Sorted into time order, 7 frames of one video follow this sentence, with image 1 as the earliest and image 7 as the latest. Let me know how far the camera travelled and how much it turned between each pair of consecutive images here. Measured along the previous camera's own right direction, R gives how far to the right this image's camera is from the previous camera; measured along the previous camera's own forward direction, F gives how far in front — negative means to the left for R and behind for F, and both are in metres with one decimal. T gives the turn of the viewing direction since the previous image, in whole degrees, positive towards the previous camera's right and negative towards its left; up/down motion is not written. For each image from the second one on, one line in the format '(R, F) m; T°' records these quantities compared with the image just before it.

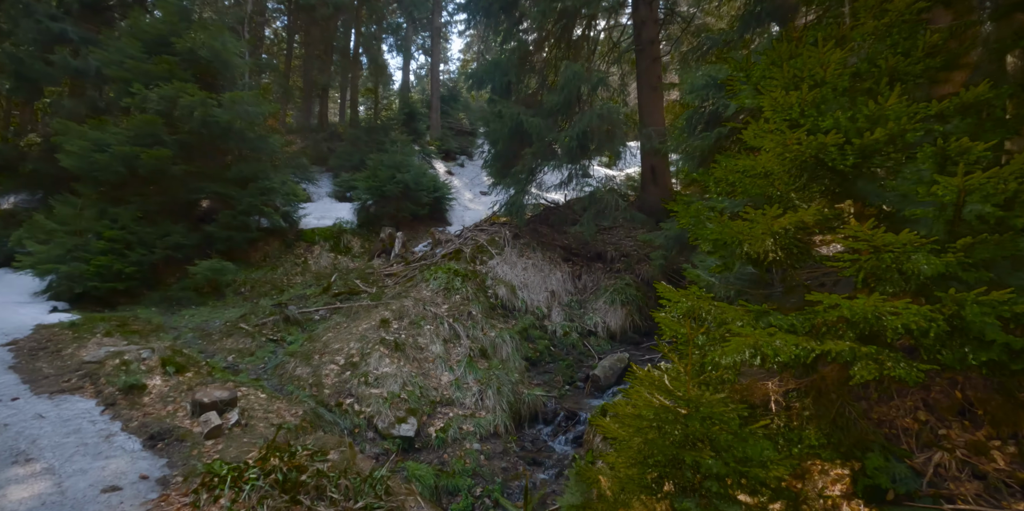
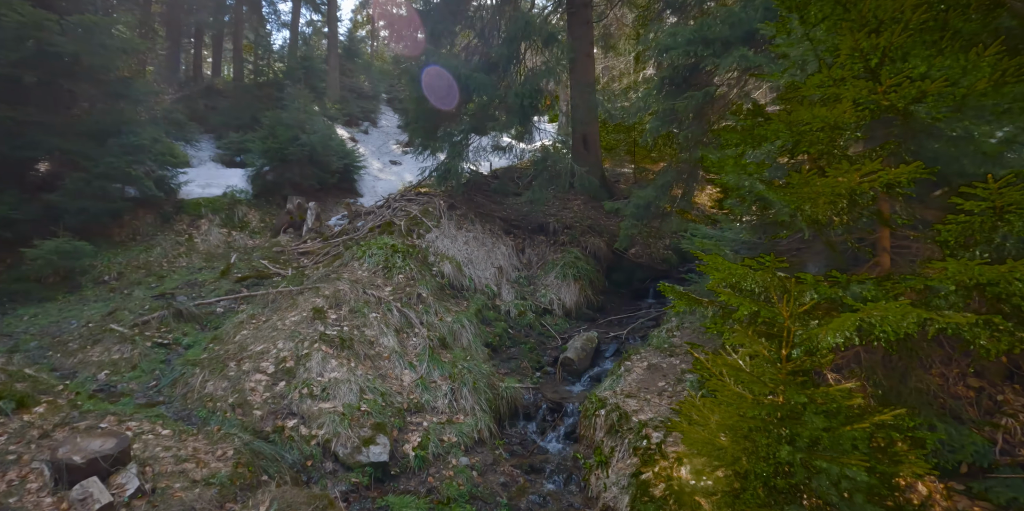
(-1.4, +1.3) m; +15°
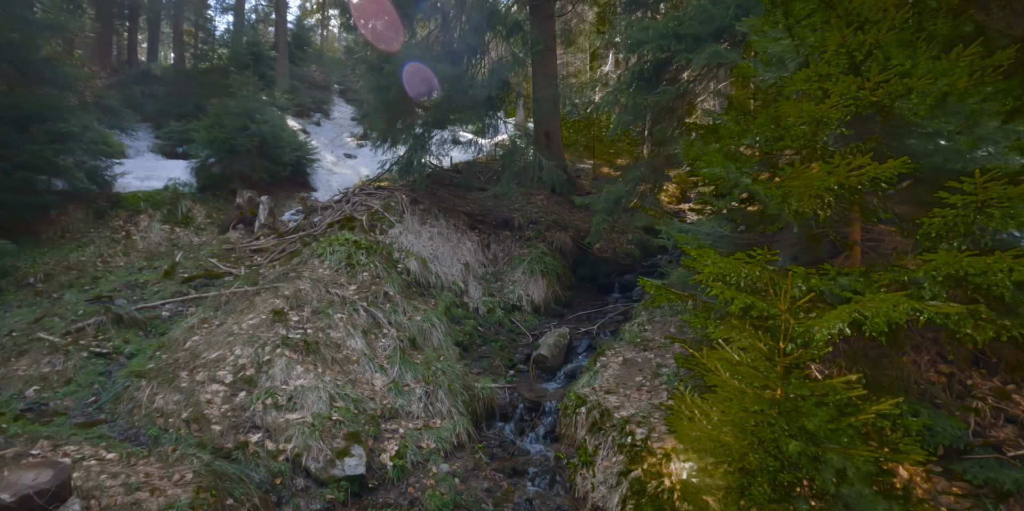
(-0.4, +0.2) m; +6°
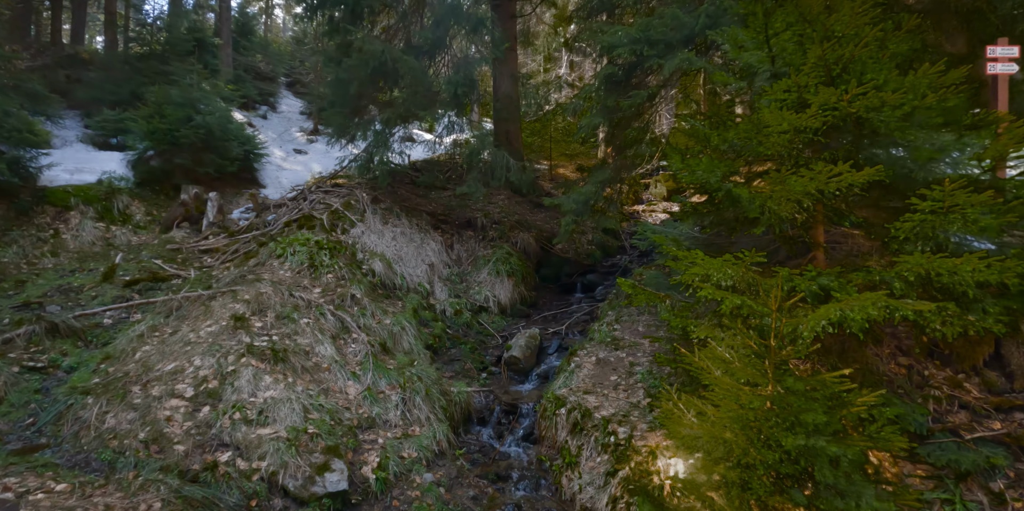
(-0.5, +0.1) m; +7°
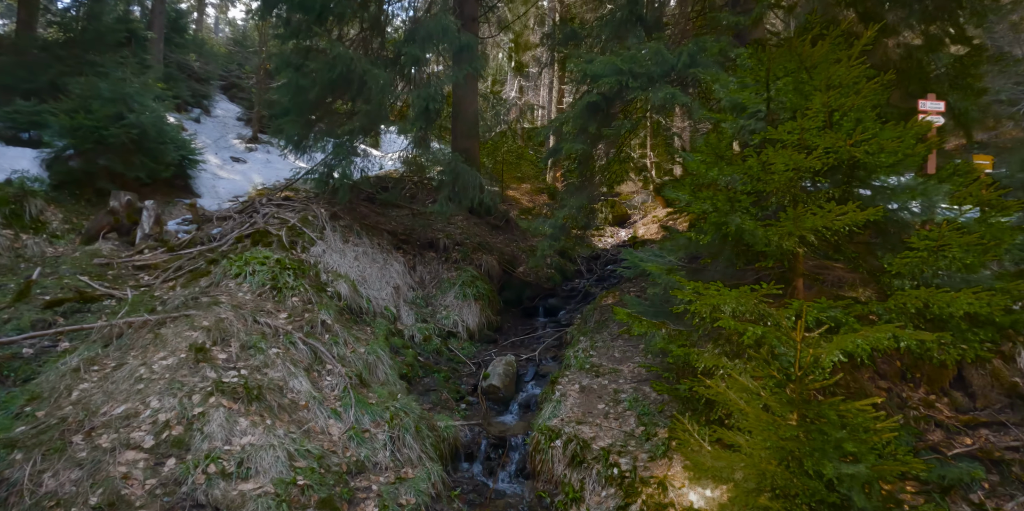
(-1.0, +0.4) m; +10°
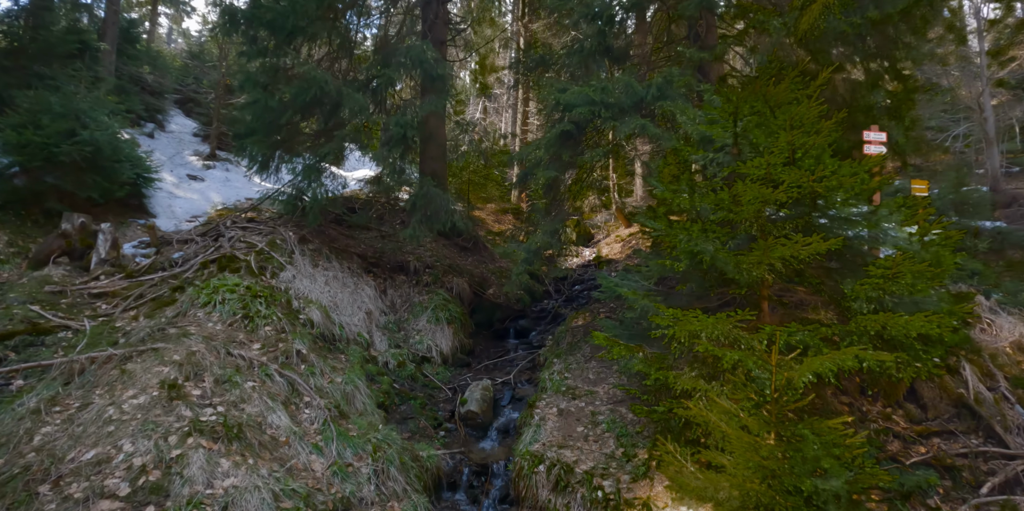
(-0.4, 0.0) m; +5°
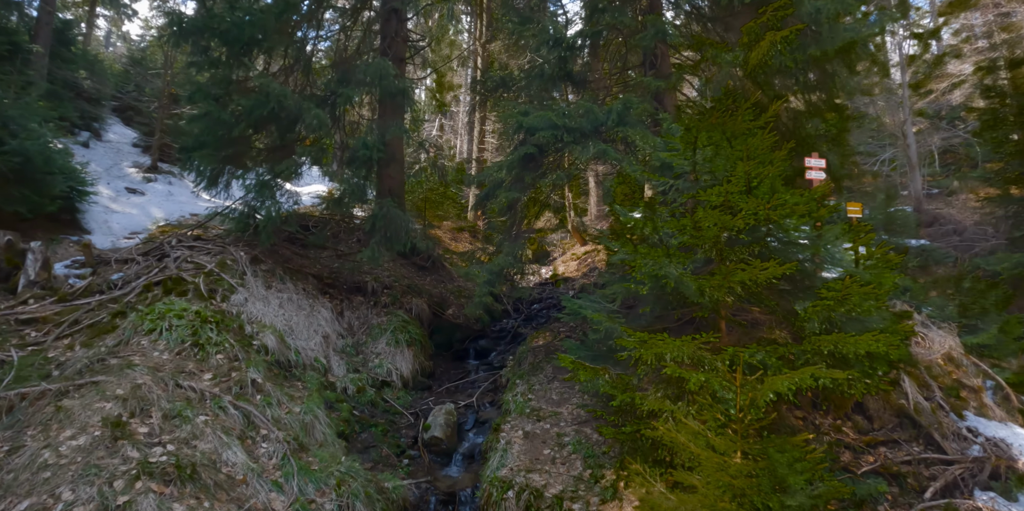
(-0.3, +0.1) m; +6°
